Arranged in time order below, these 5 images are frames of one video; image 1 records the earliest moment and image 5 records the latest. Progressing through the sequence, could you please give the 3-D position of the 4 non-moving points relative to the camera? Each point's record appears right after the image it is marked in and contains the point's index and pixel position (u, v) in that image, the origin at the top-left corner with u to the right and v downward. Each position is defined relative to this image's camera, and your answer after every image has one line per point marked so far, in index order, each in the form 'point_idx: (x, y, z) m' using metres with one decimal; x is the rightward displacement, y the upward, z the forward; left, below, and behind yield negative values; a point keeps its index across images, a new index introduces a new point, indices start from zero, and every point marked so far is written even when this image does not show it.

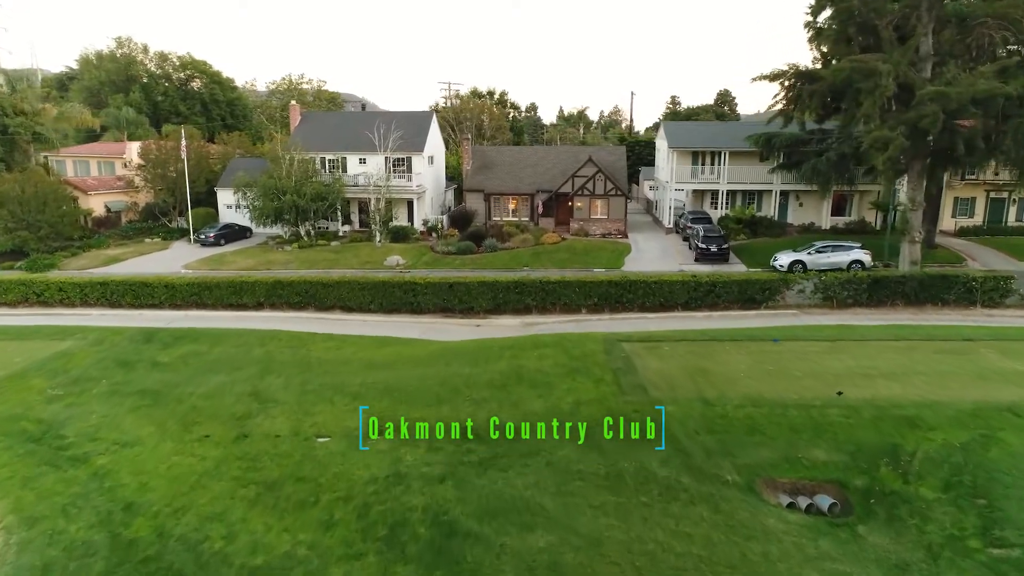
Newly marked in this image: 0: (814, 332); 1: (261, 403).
0: (+8.0, -1.2, +19.0) m
1: (-5.4, -2.5, +15.3) m
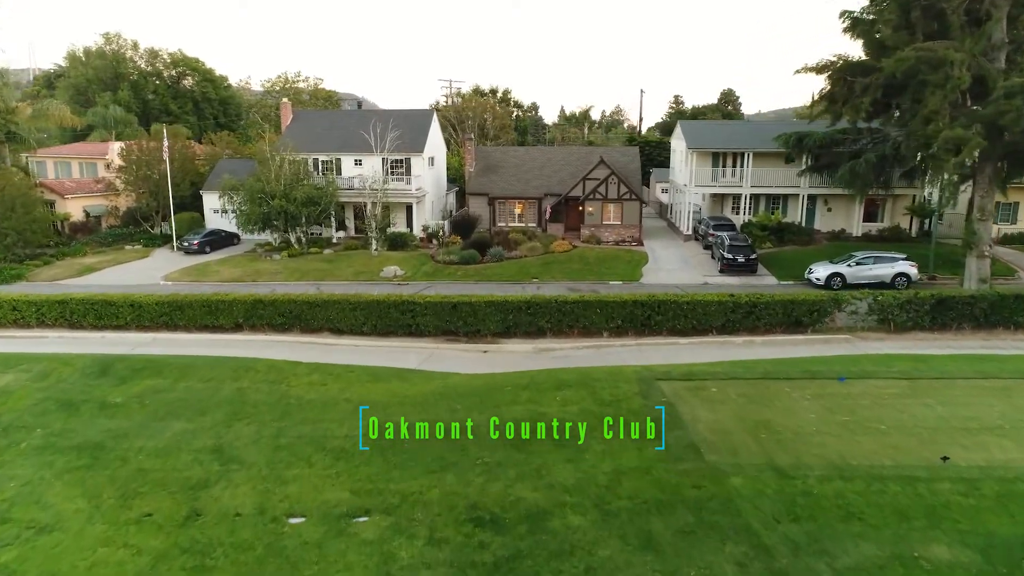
0: (+8.4, -1.8, +16.1) m
1: (-5.0, -3.1, +12.4) m
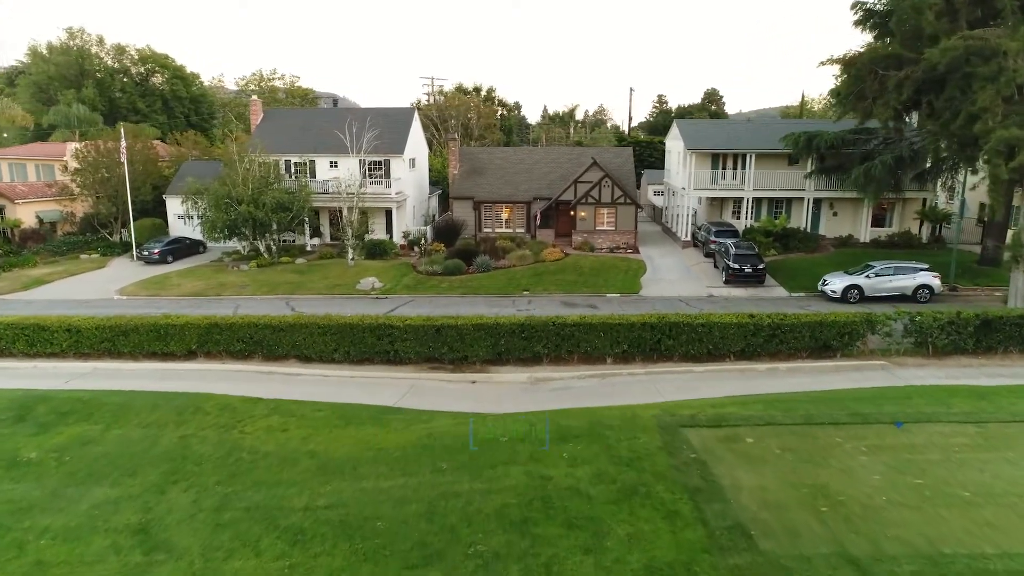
0: (+8.3, -2.3, +13.8) m
1: (-5.0, -3.6, +9.8) m
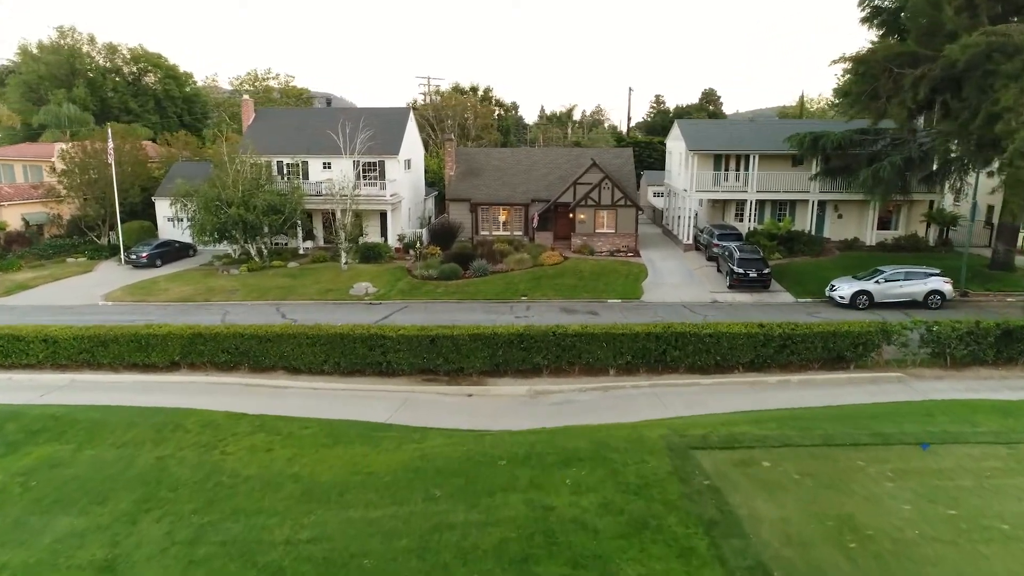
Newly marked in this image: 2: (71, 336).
0: (+8.3, -2.5, +13.0) m
1: (-5.0, -3.9, +8.9) m
2: (-11.4, -1.2, +18.5) m
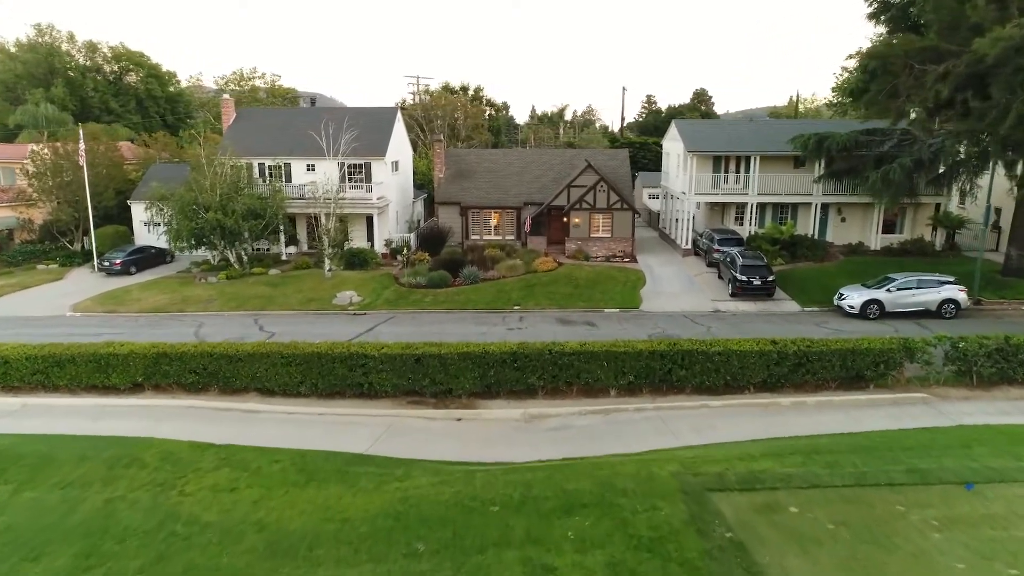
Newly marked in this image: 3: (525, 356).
0: (+8.2, -2.8, +11.7) m
1: (-5.1, -4.2, +7.4) m
2: (-11.6, -1.6, +17.0) m
3: (+0.3, -1.5, +16.1) m
